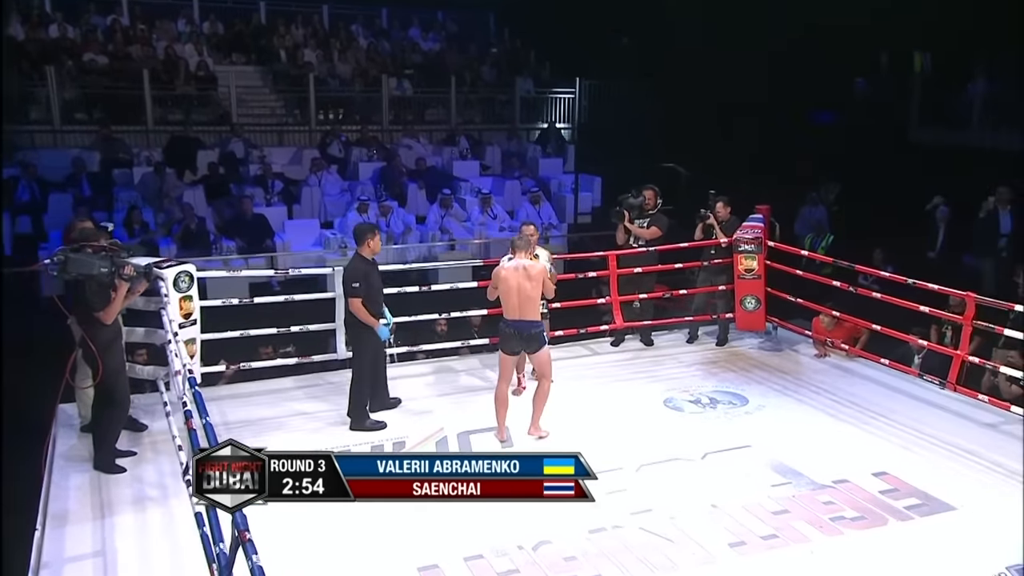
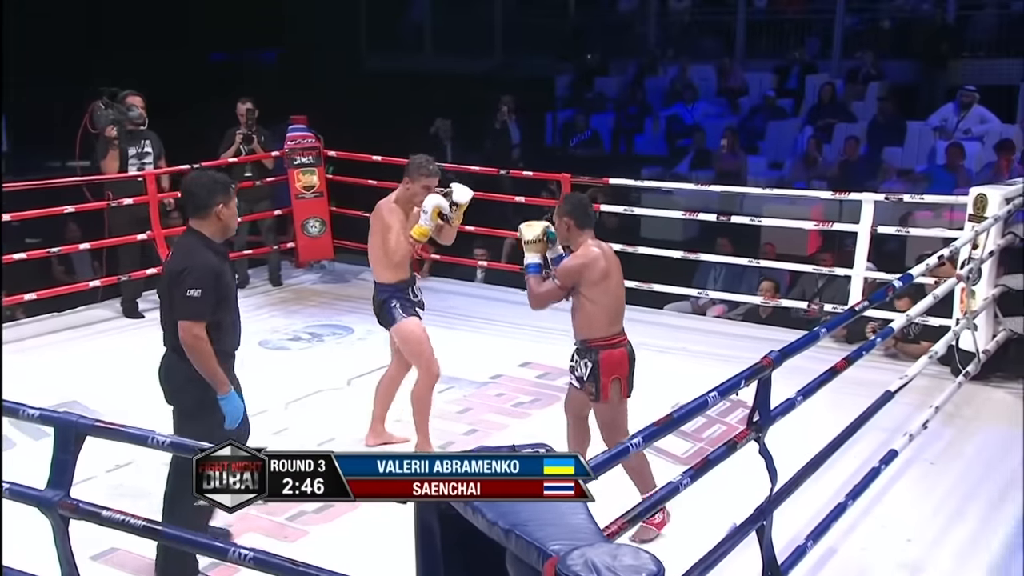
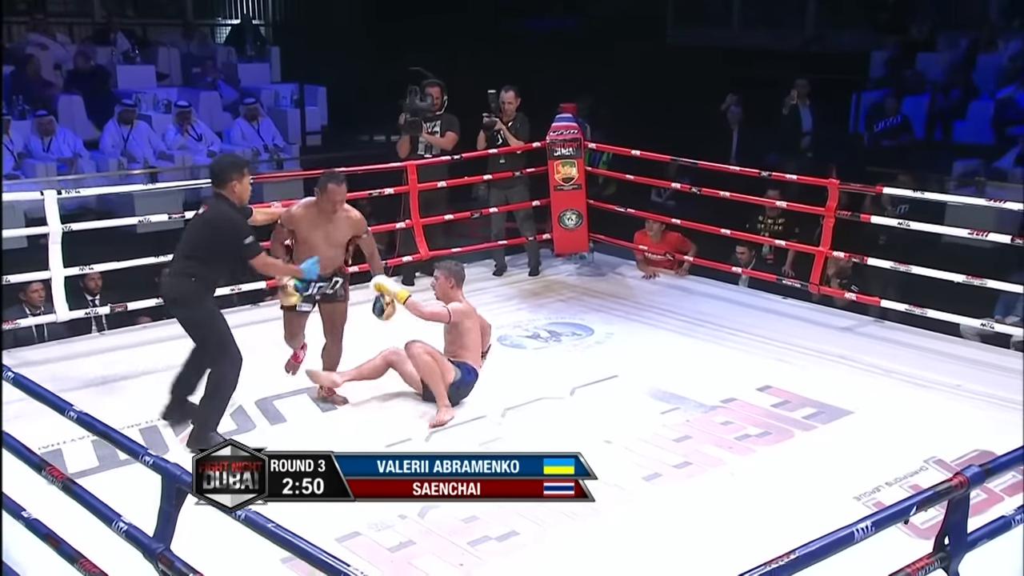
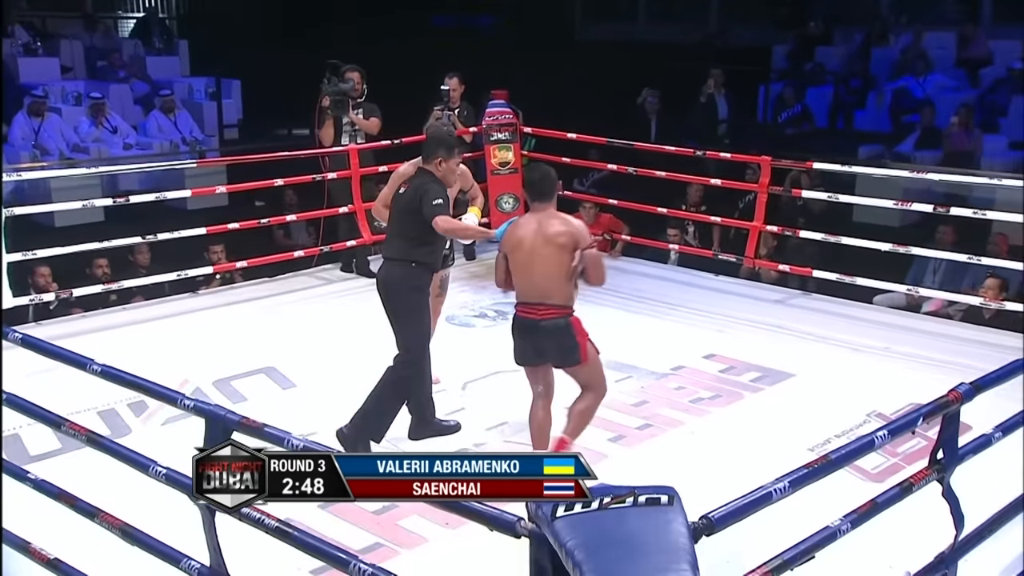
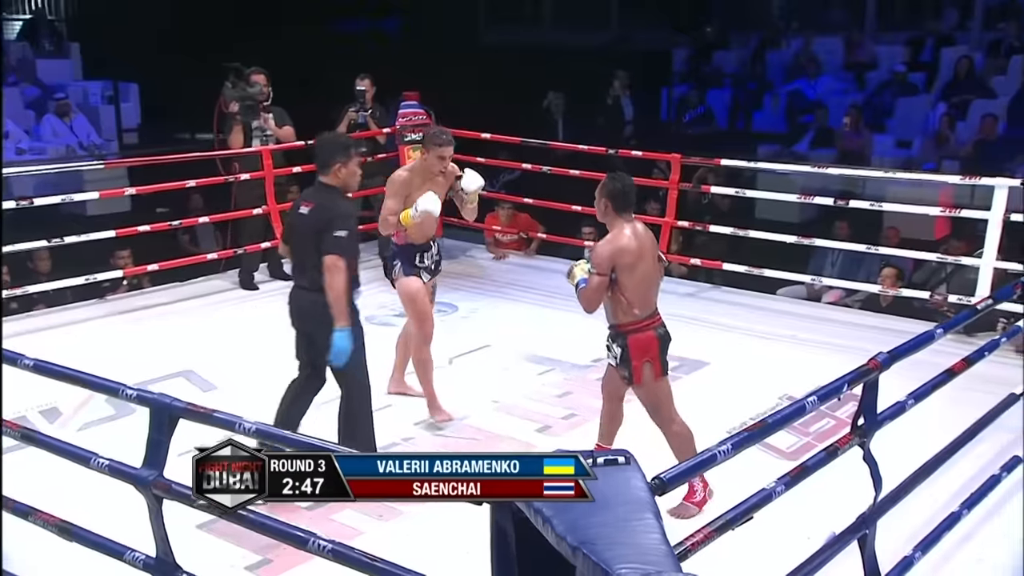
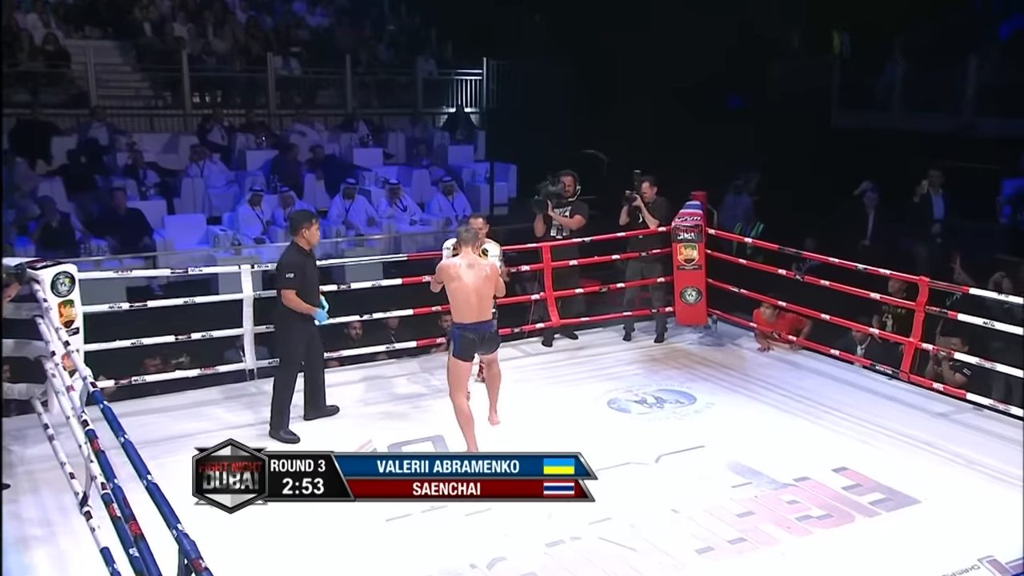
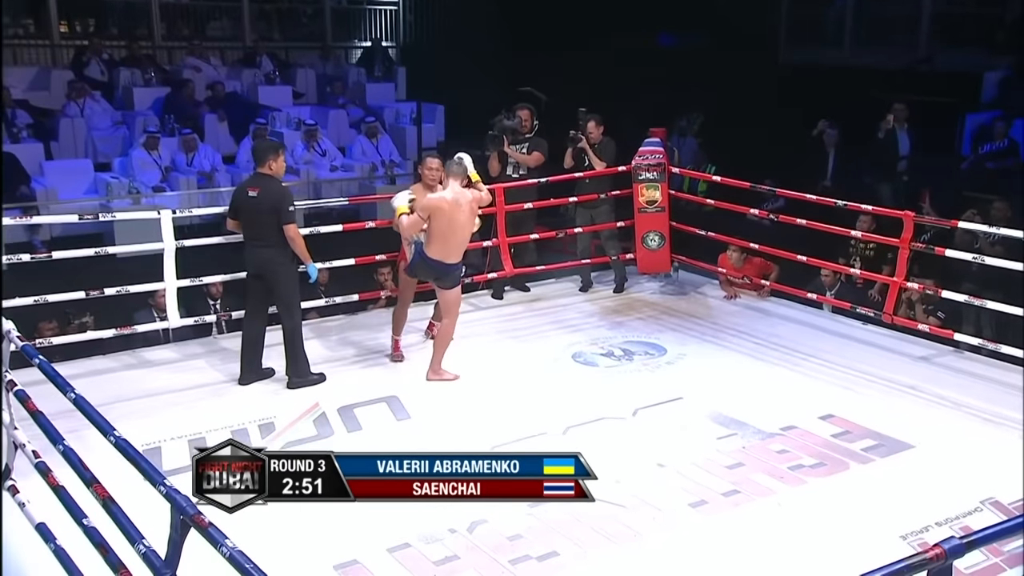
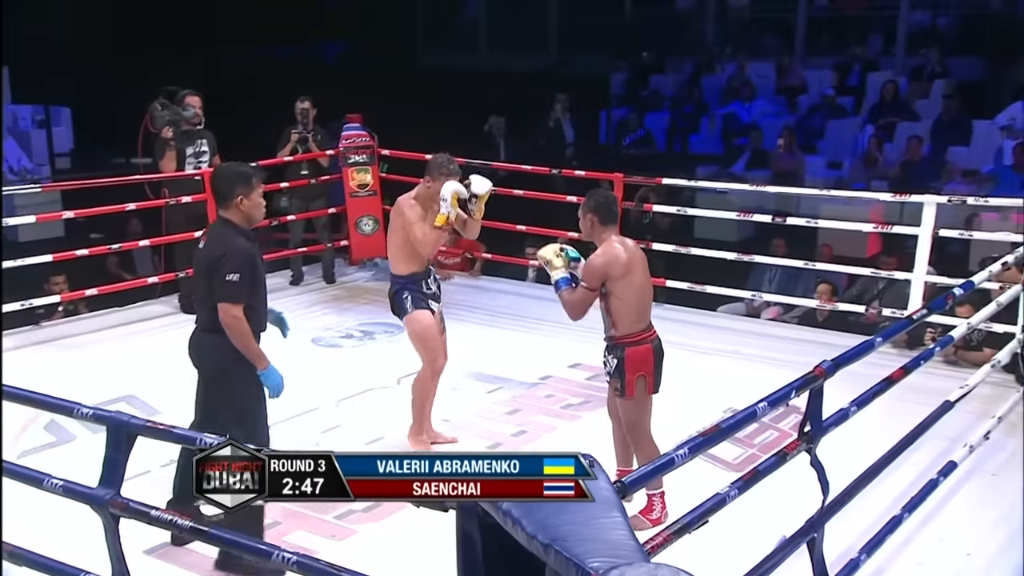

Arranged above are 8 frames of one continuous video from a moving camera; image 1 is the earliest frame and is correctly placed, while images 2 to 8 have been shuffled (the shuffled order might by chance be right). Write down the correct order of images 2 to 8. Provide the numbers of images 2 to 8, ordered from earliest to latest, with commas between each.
6, 7, 3, 4, 5, 8, 2
